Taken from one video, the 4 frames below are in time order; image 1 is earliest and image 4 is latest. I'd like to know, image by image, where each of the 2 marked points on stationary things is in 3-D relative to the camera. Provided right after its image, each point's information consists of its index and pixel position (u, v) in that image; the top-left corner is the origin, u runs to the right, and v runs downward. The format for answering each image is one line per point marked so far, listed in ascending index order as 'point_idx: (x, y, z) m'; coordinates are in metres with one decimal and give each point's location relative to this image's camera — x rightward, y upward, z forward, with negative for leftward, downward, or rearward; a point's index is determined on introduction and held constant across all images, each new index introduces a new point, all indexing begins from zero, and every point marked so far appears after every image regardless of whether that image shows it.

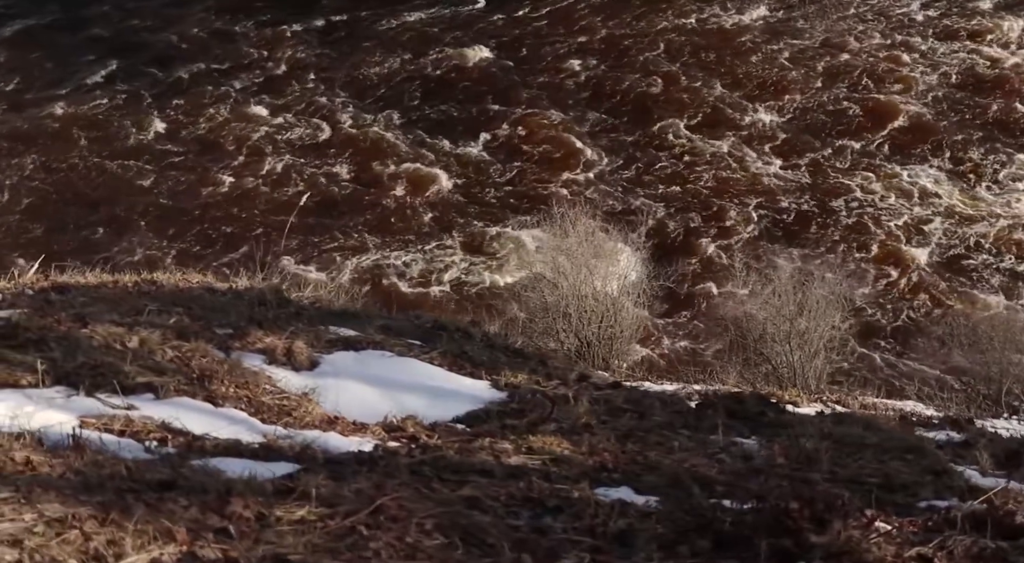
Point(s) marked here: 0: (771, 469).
0: (+1.5, -1.1, +9.0) m
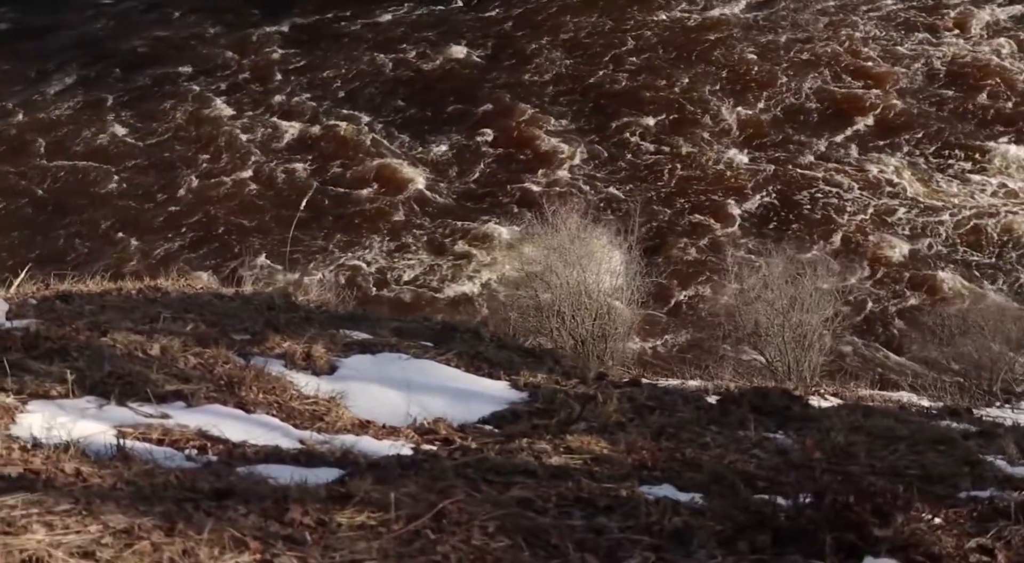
0: (+1.8, -1.1, +9.0) m
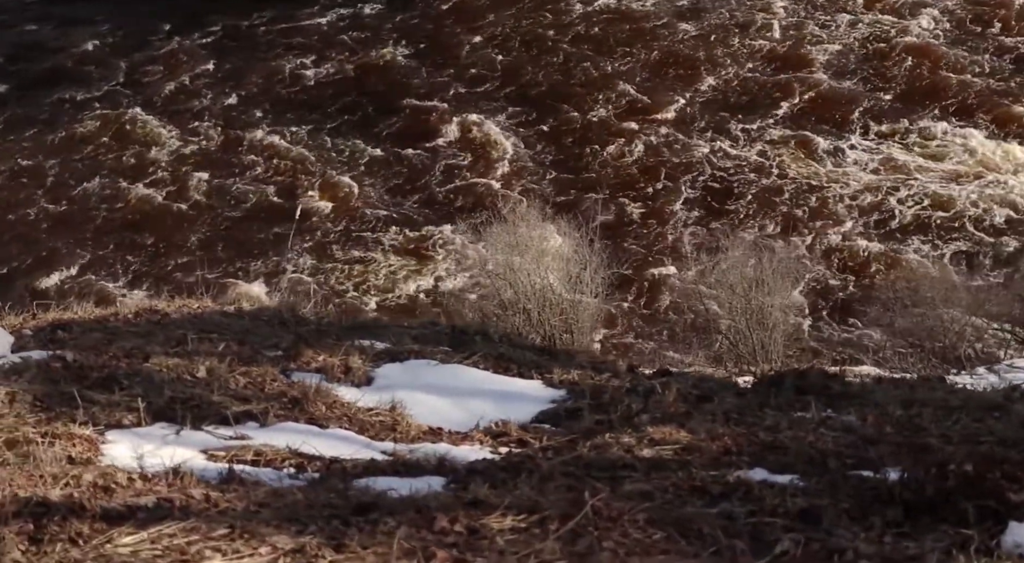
0: (+2.3, -1.0, +9.3) m
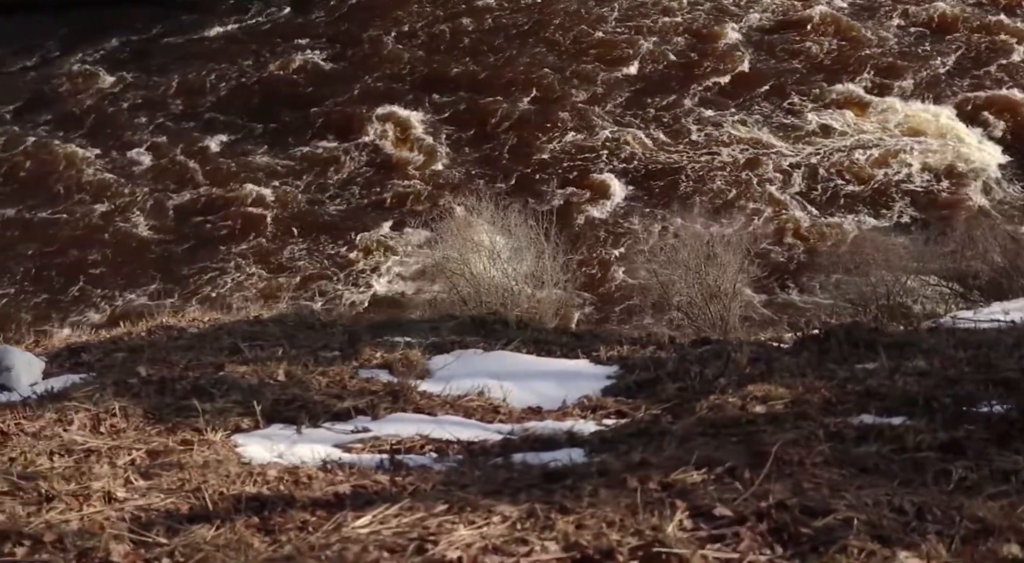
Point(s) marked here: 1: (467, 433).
0: (+3.0, -0.6, +10.0) m
1: (-0.3, -0.9, +9.4) m
